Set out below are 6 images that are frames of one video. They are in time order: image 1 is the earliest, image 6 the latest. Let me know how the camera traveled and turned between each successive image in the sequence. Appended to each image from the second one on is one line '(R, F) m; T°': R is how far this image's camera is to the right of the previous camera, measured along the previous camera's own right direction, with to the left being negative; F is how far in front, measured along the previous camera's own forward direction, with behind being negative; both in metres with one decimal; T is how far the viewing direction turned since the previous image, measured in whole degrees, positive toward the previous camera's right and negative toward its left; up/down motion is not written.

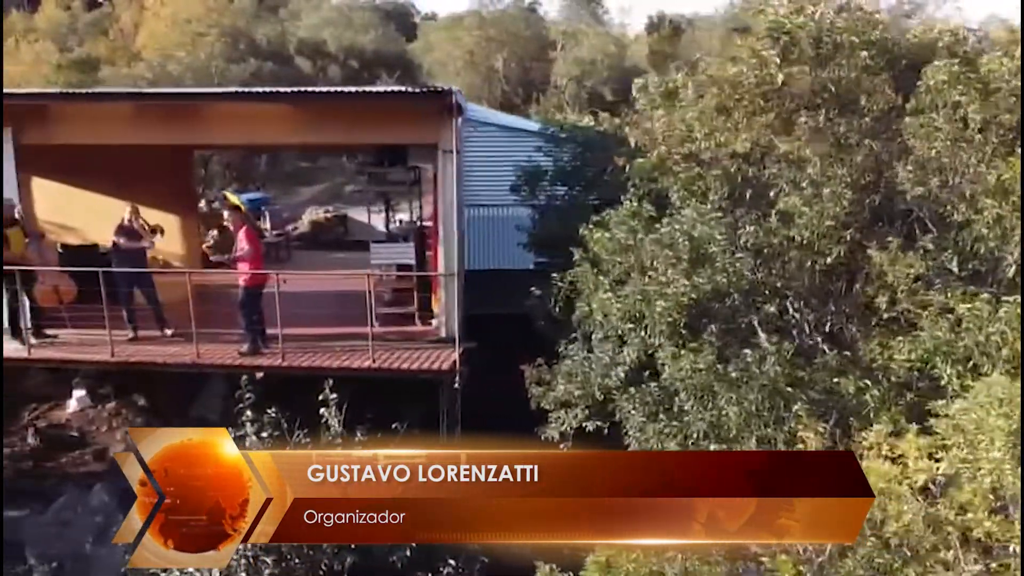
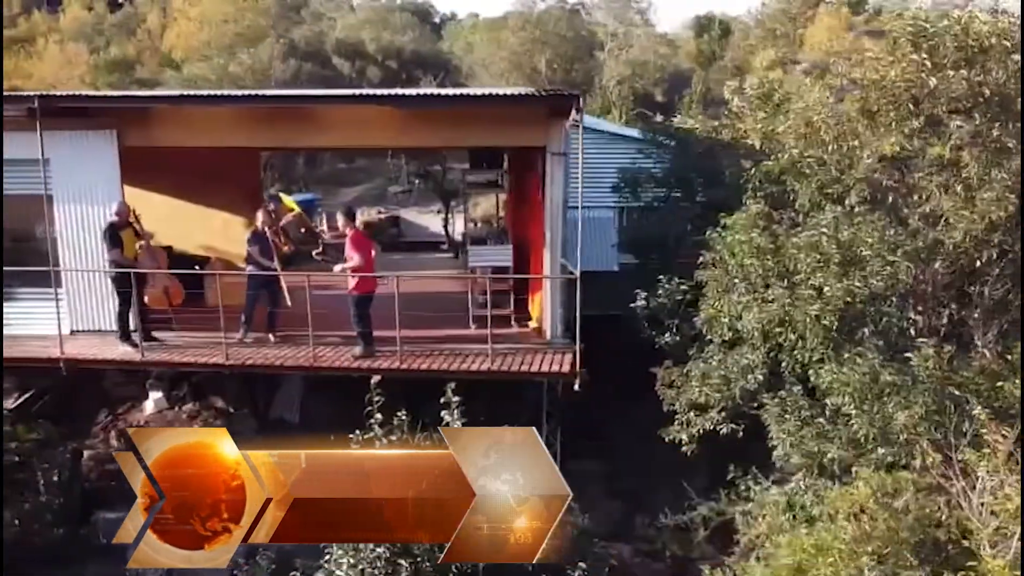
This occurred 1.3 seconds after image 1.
(-1.3, 0.0) m; 0°
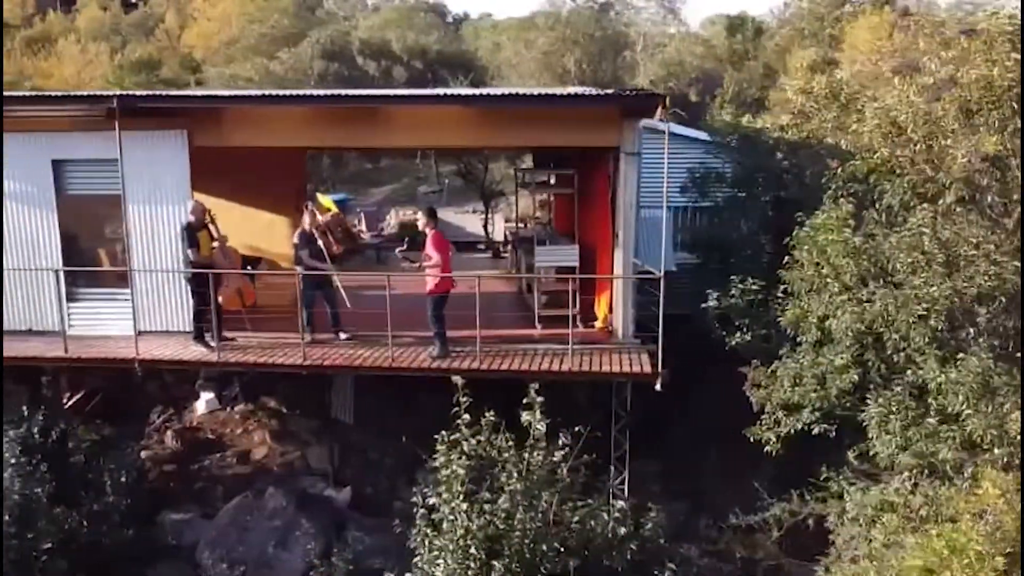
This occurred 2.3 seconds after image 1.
(-0.9, 0.0) m; 0°
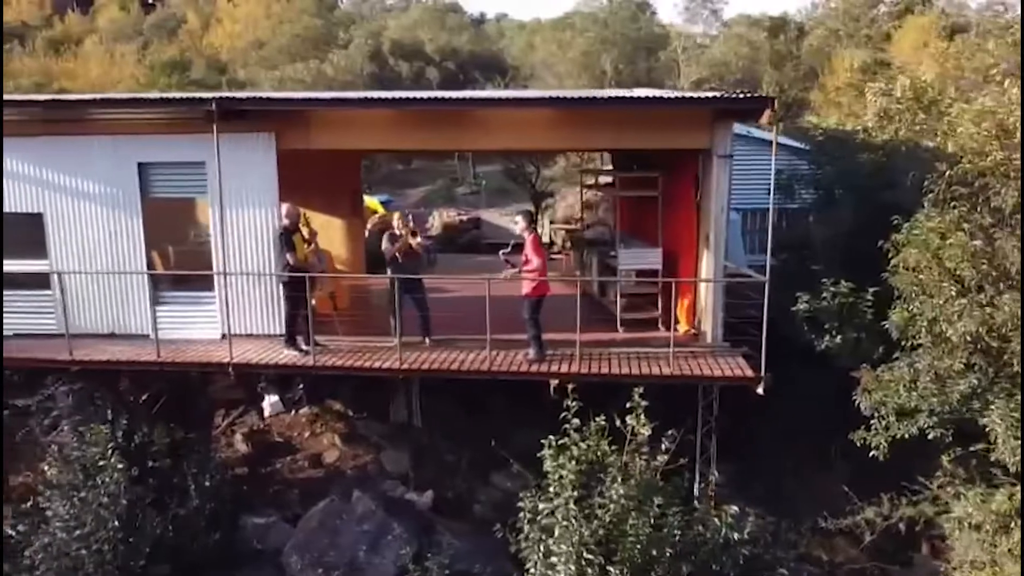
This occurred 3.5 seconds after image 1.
(-1.1, 0.0) m; 0°
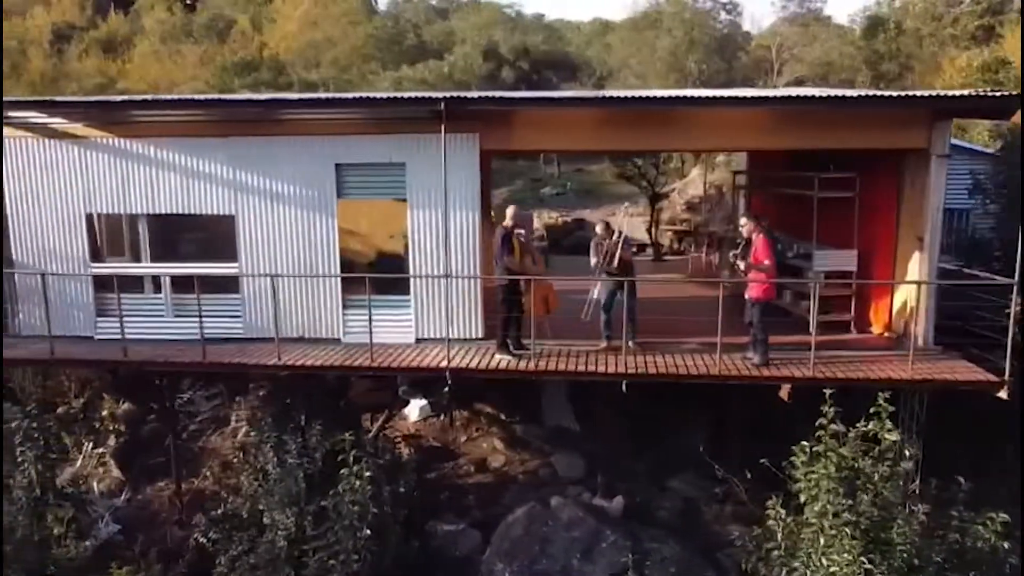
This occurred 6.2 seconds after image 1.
(-2.5, +0.2) m; 0°
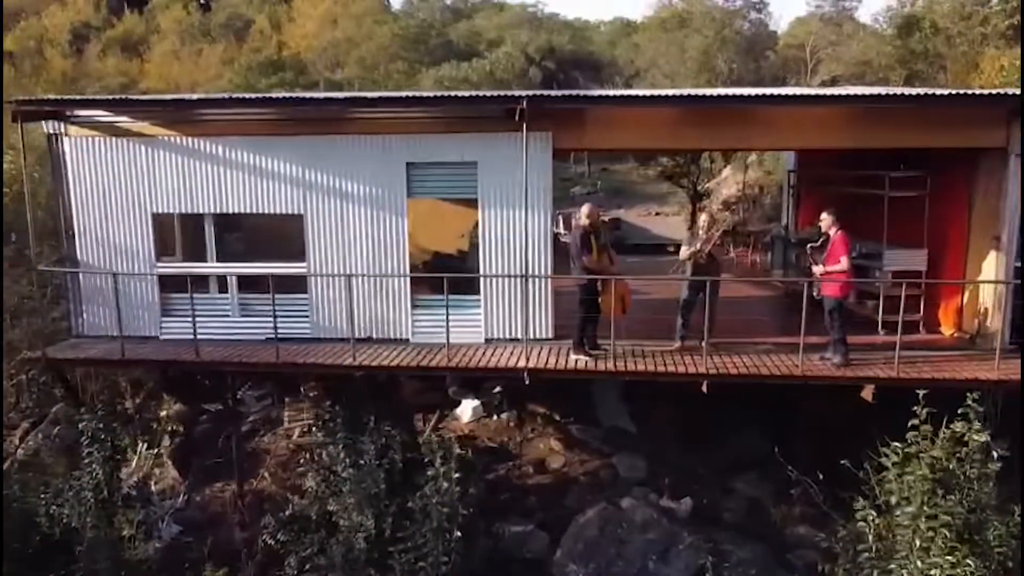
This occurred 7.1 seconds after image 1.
(-0.9, +0.1) m; 0°
